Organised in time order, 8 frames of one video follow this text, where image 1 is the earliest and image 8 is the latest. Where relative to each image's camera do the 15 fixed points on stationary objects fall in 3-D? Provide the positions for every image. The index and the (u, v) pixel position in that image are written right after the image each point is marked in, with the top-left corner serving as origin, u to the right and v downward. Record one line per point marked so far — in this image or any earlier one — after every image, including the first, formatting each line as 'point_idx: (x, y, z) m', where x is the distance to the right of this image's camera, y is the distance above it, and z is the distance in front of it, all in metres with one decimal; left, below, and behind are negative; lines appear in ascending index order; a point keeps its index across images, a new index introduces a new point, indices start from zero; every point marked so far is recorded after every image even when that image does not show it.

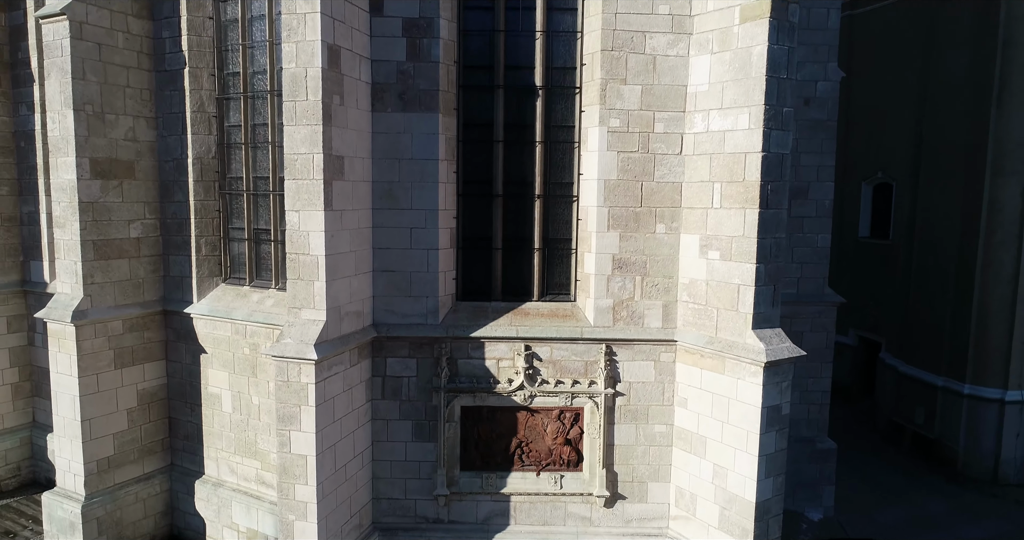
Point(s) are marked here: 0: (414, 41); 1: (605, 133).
0: (-0.8, +1.9, +5.6) m
1: (+0.8, +1.2, +5.7) m
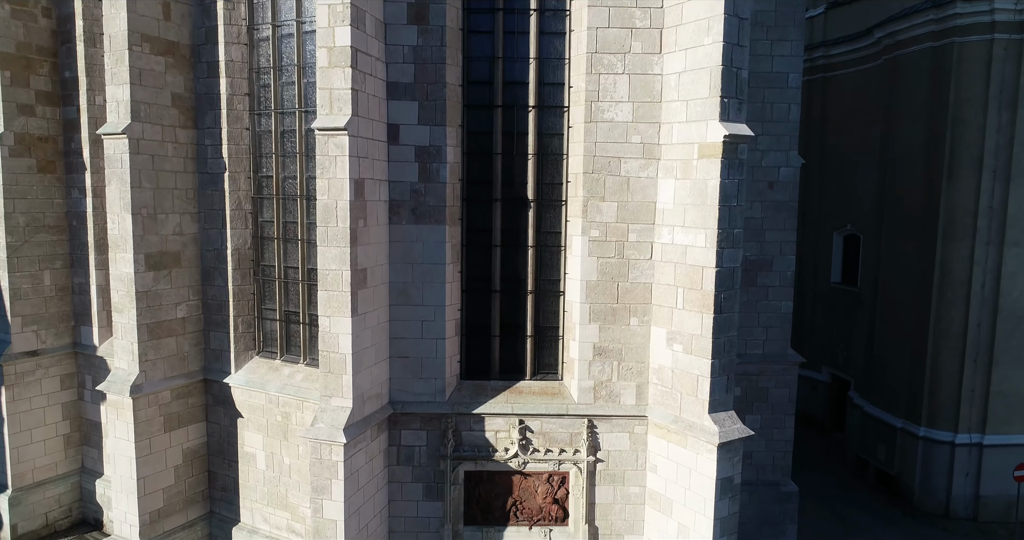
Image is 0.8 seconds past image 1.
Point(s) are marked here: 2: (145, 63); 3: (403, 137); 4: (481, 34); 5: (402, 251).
0: (-0.9, +1.0, +6.7) m
1: (+0.7, +0.3, +6.7) m
2: (-4.0, +2.2, +7.3) m
3: (-1.1, +1.3, +6.7) m
4: (-0.3, +2.4, +6.8) m
5: (-1.1, +0.2, +6.8) m
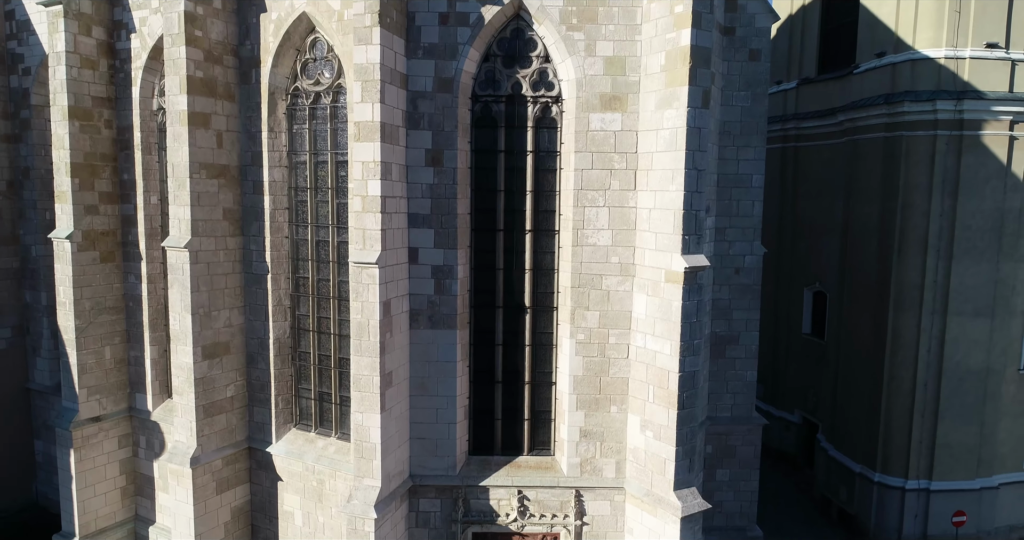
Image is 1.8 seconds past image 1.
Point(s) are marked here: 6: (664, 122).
0: (-0.9, -0.1, +8.0) m
1: (+0.7, -0.9, +8.1) m
2: (-4.0, +1.1, +8.7) m
3: (-1.1, +0.2, +8.0) m
4: (-0.3, +1.2, +8.2) m
5: (-1.1, -1.0, +8.1) m
6: (+1.7, +1.7, +7.5) m
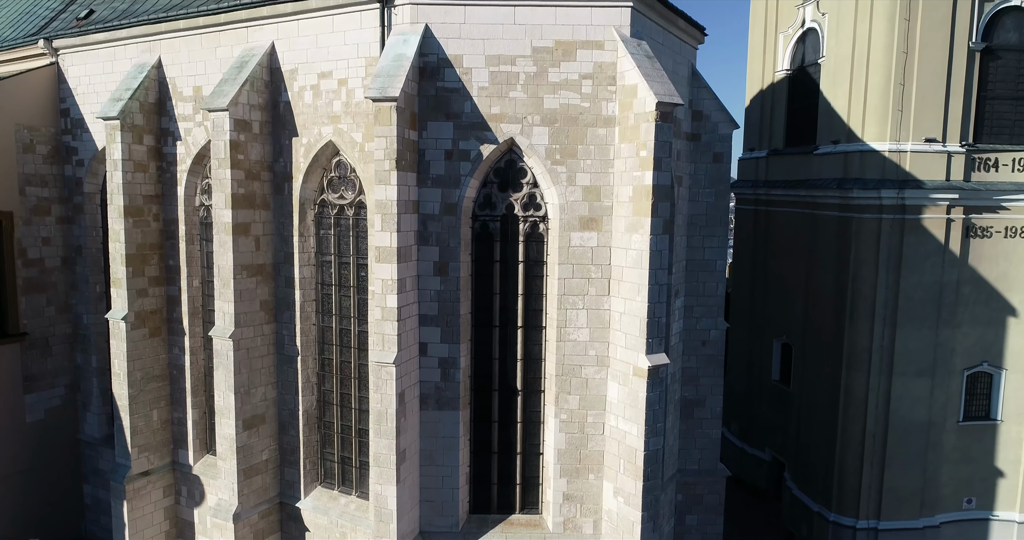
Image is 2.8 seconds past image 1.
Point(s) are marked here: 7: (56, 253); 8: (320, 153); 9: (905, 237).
0: (-0.9, -1.4, +9.6) m
1: (+0.7, -2.2, +9.6) m
2: (-4.1, -0.2, +10.2) m
3: (-1.2, -1.1, +9.6) m
4: (-0.4, -0.1, +9.7) m
5: (-1.2, -2.3, +9.6) m
6: (+1.6, +0.4, +9.0) m
7: (-8.9, +0.3, +13.1) m
8: (-2.9, +1.7, +10.0) m
9: (+7.6, +0.6, +13.0) m
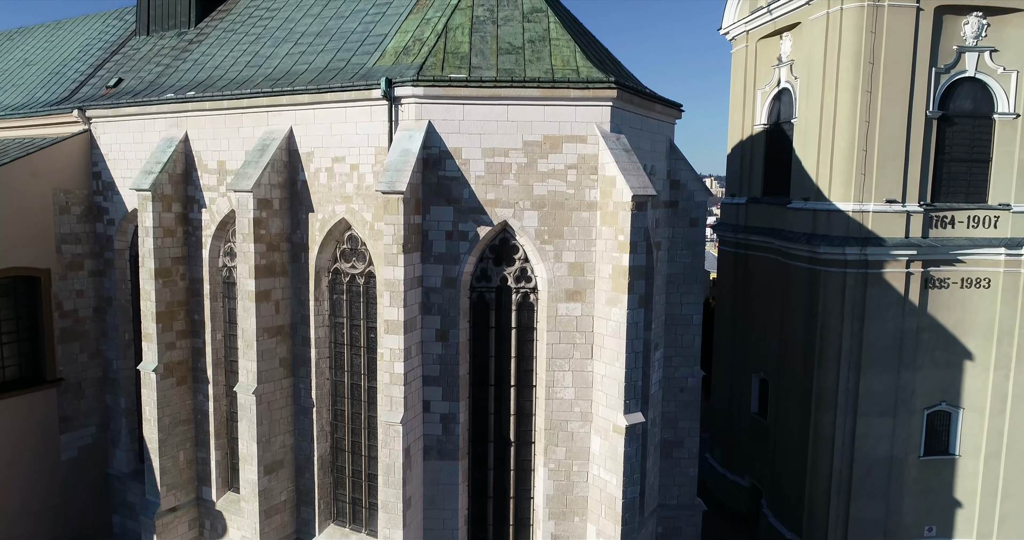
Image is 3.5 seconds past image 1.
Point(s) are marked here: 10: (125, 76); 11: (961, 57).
0: (-1.0, -2.5, +10.7) m
1: (+0.6, -3.2, +10.8) m
2: (-4.2, -1.3, +11.4) m
3: (-1.3, -2.2, +10.7) m
4: (-0.5, -1.1, +10.9) m
5: (-1.3, -3.3, +10.8) m
6: (+1.5, -0.7, +10.2) m
7: (-9.0, -0.7, +14.2) m
8: (-3.0, +0.7, +11.2) m
9: (+7.5, -0.4, +14.2) m
10: (-8.4, +4.2, +14.7) m
11: (+9.4, +4.5, +14.1) m
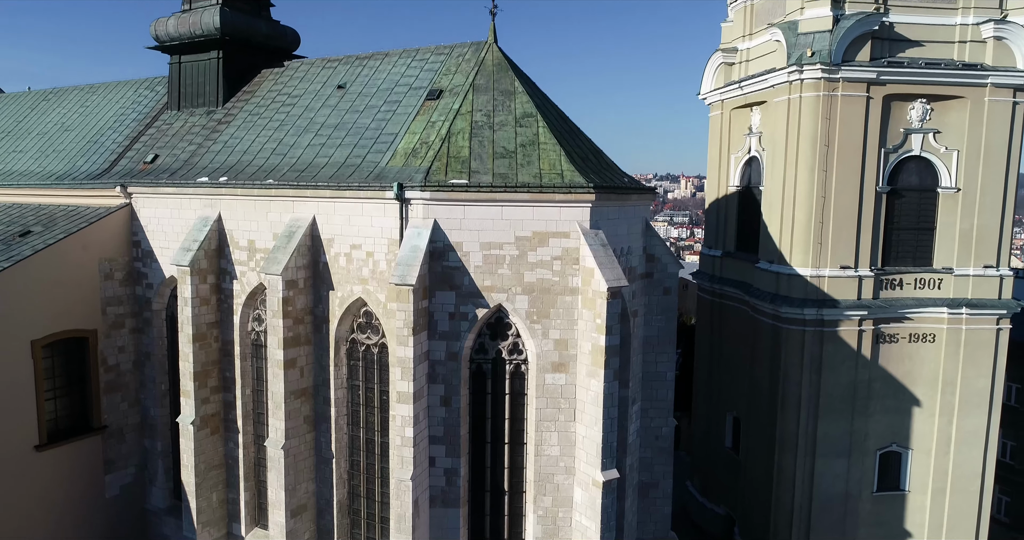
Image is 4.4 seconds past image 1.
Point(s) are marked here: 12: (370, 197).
0: (-1.2, -3.8, +12.4) m
1: (+0.4, -4.6, +12.5) m
2: (-4.3, -2.6, +13.1) m
3: (-1.4, -3.6, +12.4) m
4: (-0.6, -2.5, +12.6) m
5: (-1.4, -4.7, +12.5) m
6: (+1.4, -2.0, +11.9) m
7: (-9.1, -2.1, +15.9) m
8: (-3.1, -0.7, +12.9) m
9: (+7.4, -1.8, +15.9) m
10: (-8.5, +2.9, +16.4) m
11: (+9.3, +3.1, +15.8) m
12: (-2.6, +1.3, +12.4) m
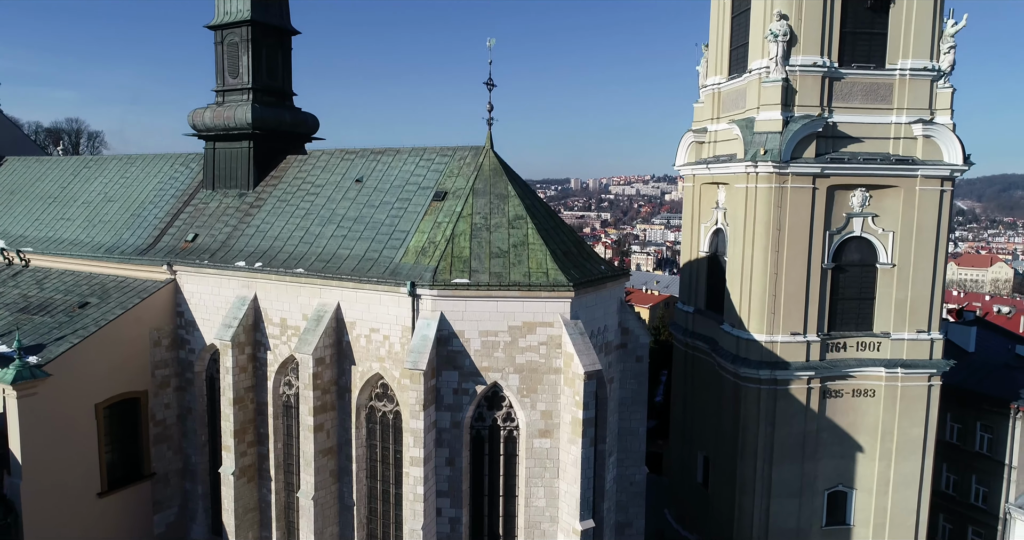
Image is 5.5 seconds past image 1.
0: (-1.3, -5.6, +14.8) m
1: (+0.3, -6.4, +14.9) m
2: (-4.4, -4.4, +15.5) m
3: (-1.5, -5.3, +14.8) m
4: (-0.8, -4.3, +15.0) m
5: (-1.5, -6.5, +14.9) m
6: (+1.3, -3.8, +14.3) m
7: (-9.2, -3.9, +18.3) m
8: (-3.2, -2.5, +15.3) m
9: (+7.3, -3.6, +18.3) m
10: (-8.7, +1.1, +18.7) m
11: (+9.2, +1.3, +18.3) m
12: (-2.8, -0.4, +14.8) m
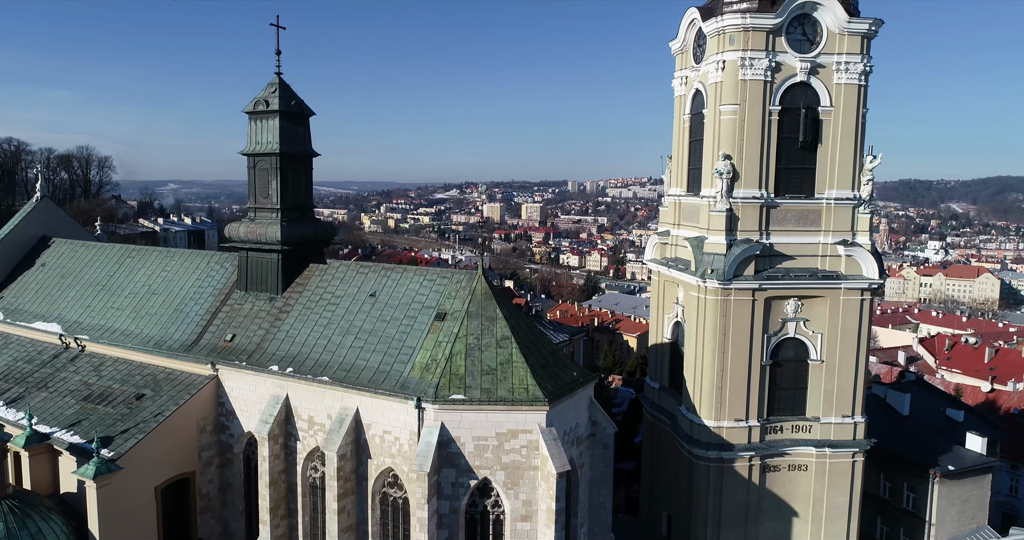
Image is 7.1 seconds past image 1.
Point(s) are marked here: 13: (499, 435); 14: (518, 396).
0: (-1.6, -8.7, +18.3) m
1: (0.0, -9.5, +18.4) m
2: (-4.8, -7.5, +18.9) m
3: (-1.9, -8.4, +18.3) m
4: (-1.1, -7.4, +18.4) m
5: (-1.9, -9.6, +18.3) m
6: (+0.9, -6.9, +17.8) m
7: (-9.6, -7.0, +21.7) m
8: (-3.6, -5.6, +18.7) m
9: (+6.9, -6.7, +21.8) m
10: (-9.1, -2.0, +22.1) m
11: (+8.8, -1.8, +21.7) m
12: (-3.1, -3.6, +18.2) m
13: (-0.3, -4.4, +17.8) m
14: (+0.2, -3.3, +17.8) m
